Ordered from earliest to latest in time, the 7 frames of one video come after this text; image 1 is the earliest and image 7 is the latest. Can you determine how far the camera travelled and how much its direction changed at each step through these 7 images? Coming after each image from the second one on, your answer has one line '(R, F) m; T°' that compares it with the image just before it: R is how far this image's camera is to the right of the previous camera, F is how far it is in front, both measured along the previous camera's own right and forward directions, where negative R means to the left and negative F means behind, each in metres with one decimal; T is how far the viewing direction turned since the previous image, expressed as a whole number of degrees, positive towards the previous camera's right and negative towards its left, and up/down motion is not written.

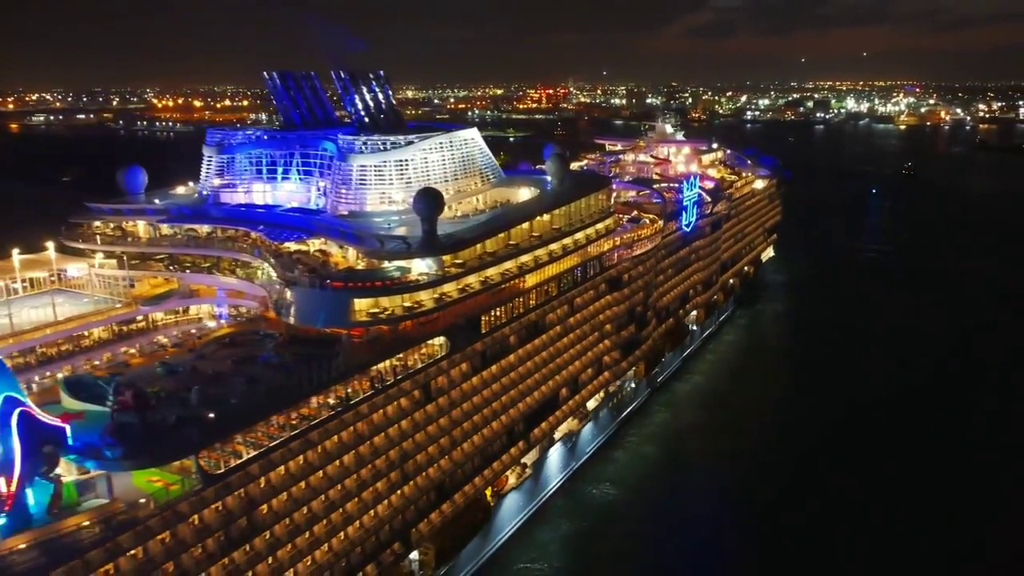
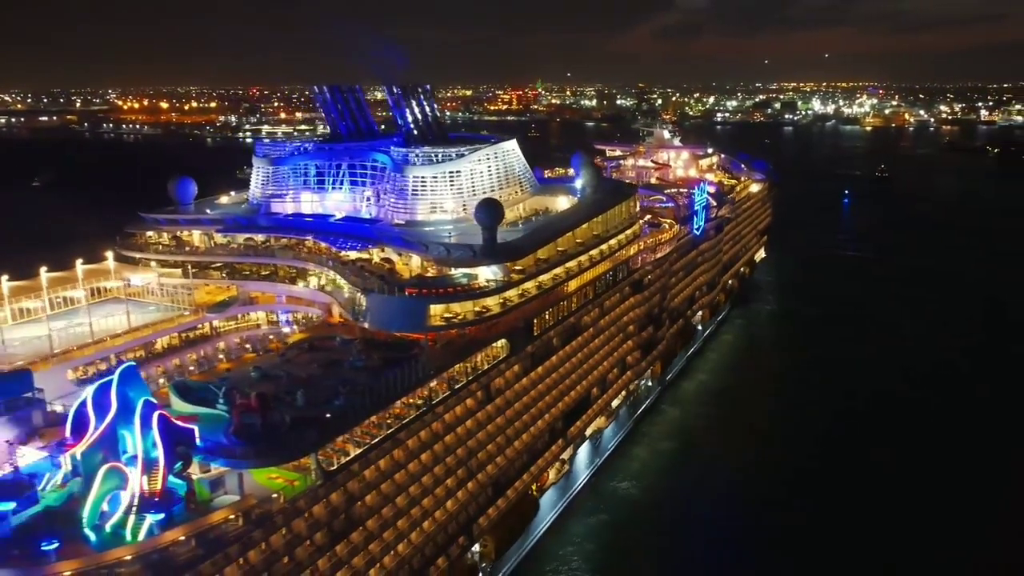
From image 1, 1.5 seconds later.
(-1.9, -0.8) m; +2°
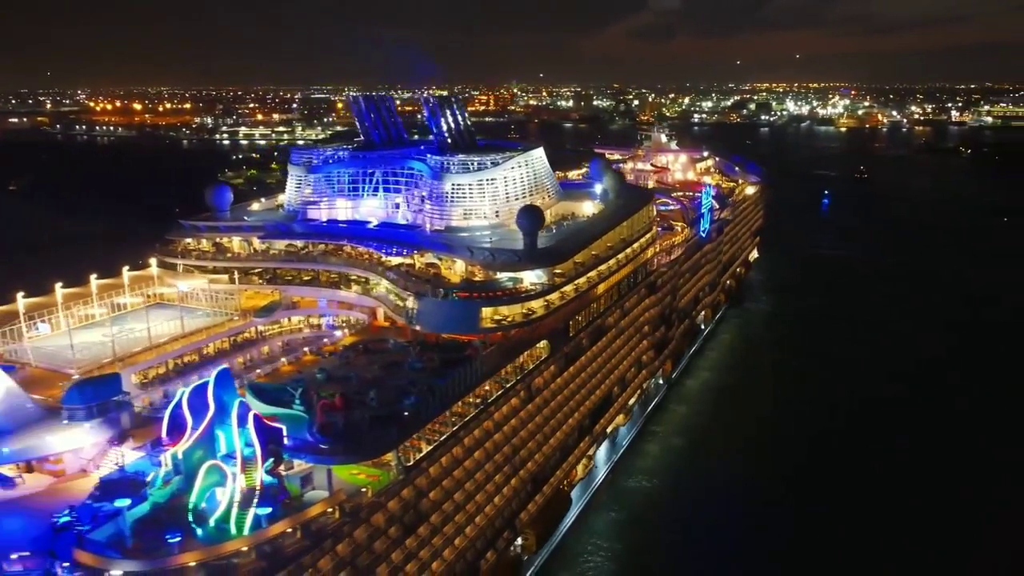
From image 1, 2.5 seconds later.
(-1.4, -0.7) m; +2°
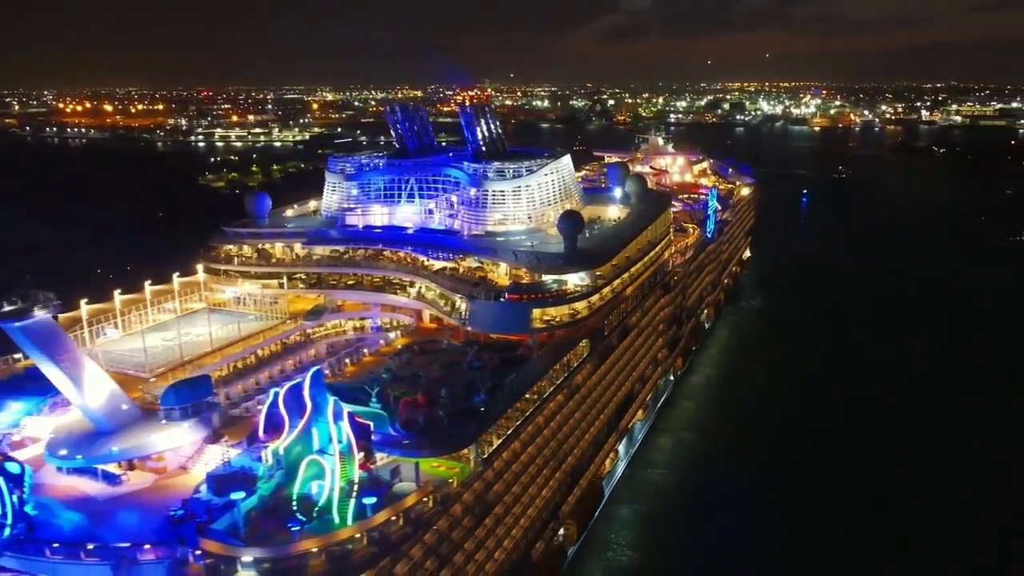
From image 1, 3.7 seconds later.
(-1.6, -0.8) m; +2°
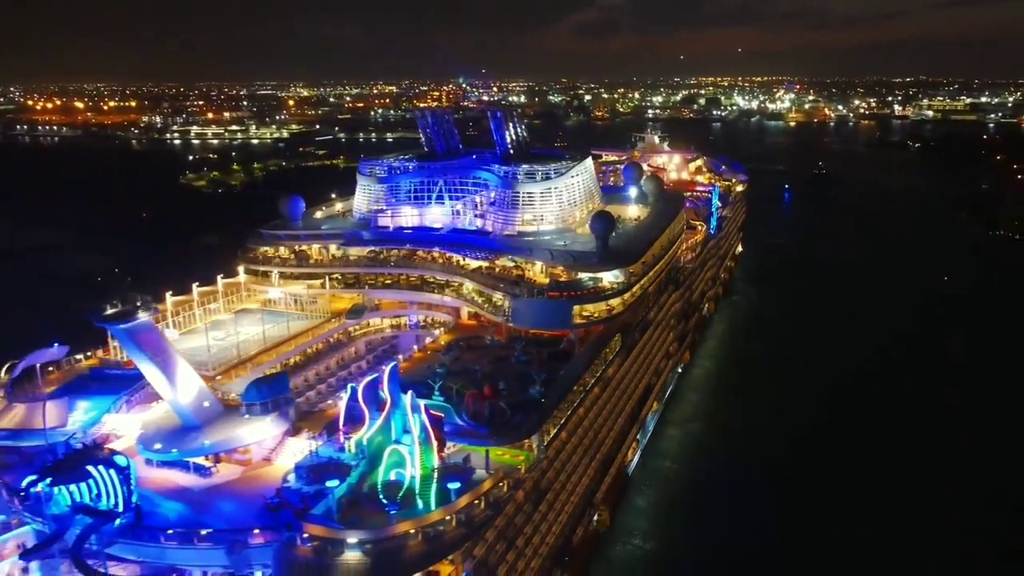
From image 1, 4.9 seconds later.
(-1.4, -0.8) m; +2°
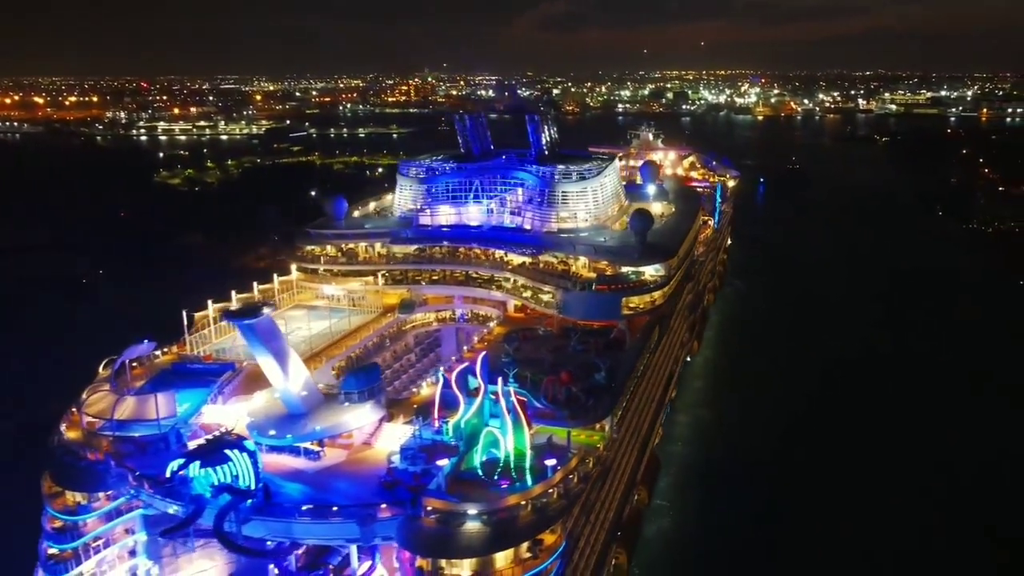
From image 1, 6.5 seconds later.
(-2.0, -1.1) m; +2°
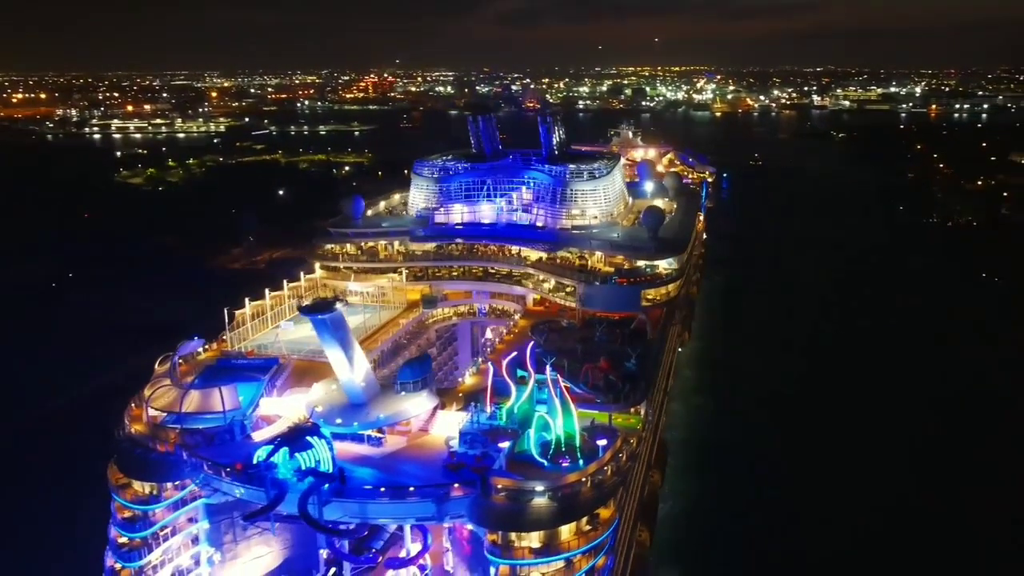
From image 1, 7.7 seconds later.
(-1.6, -0.9) m; +3°
